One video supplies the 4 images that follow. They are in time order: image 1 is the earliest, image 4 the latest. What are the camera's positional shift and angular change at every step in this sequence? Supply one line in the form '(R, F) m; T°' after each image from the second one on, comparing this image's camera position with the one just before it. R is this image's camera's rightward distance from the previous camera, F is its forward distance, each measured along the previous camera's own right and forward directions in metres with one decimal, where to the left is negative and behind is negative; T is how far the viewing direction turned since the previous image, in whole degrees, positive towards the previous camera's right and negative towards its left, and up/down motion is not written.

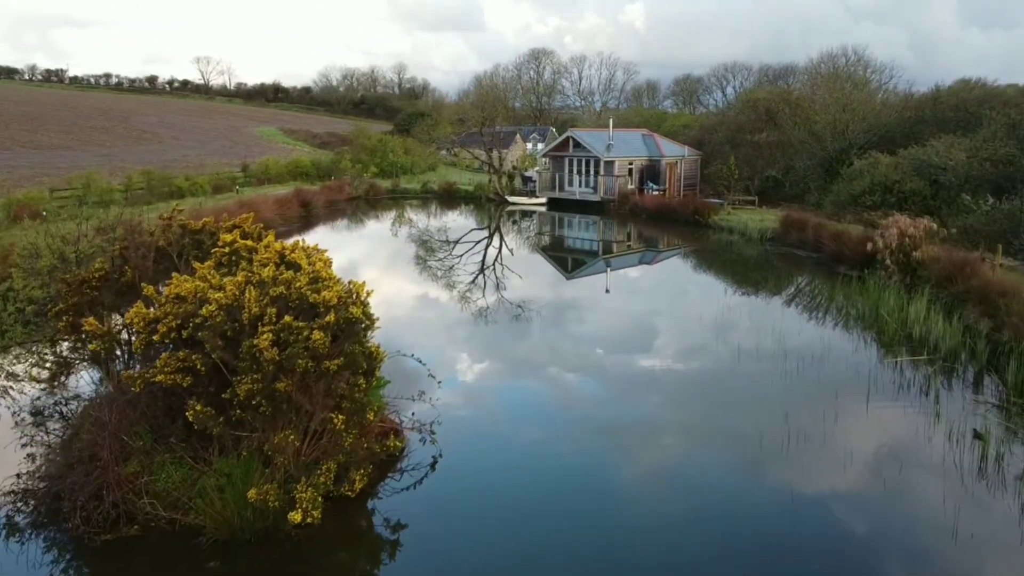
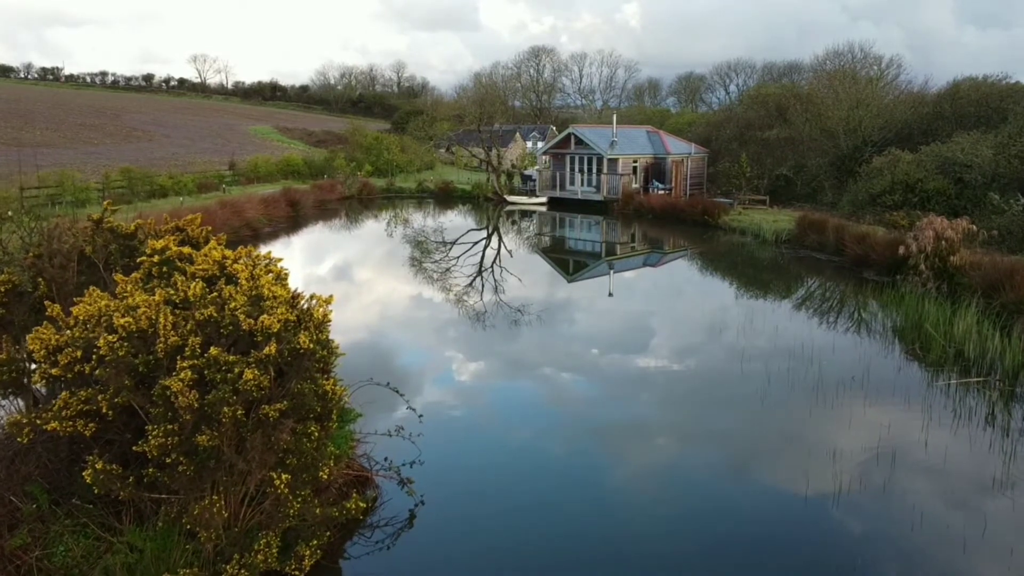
(0.0, +1.2) m; 0°
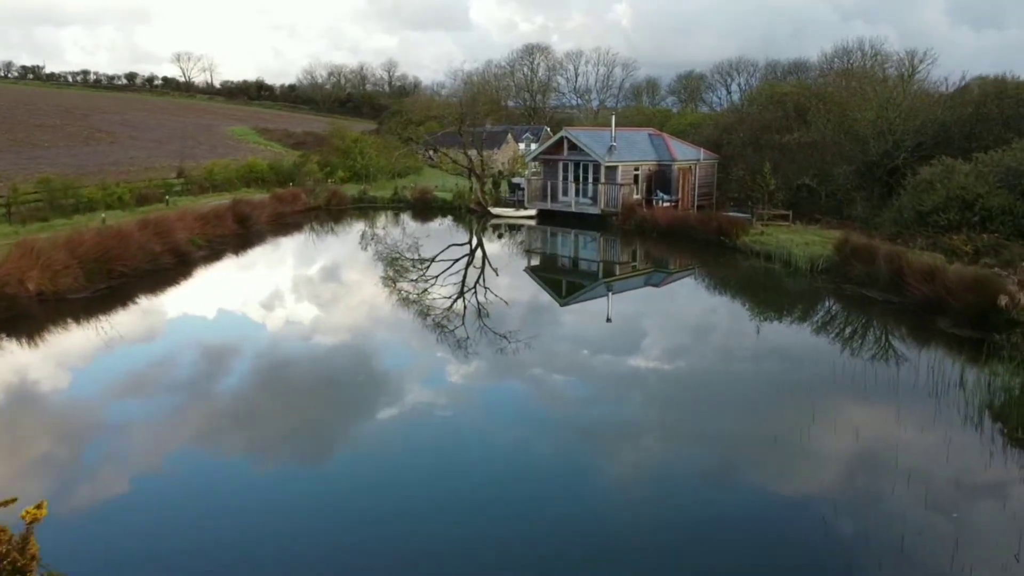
(+0.4, +3.1) m; 0°
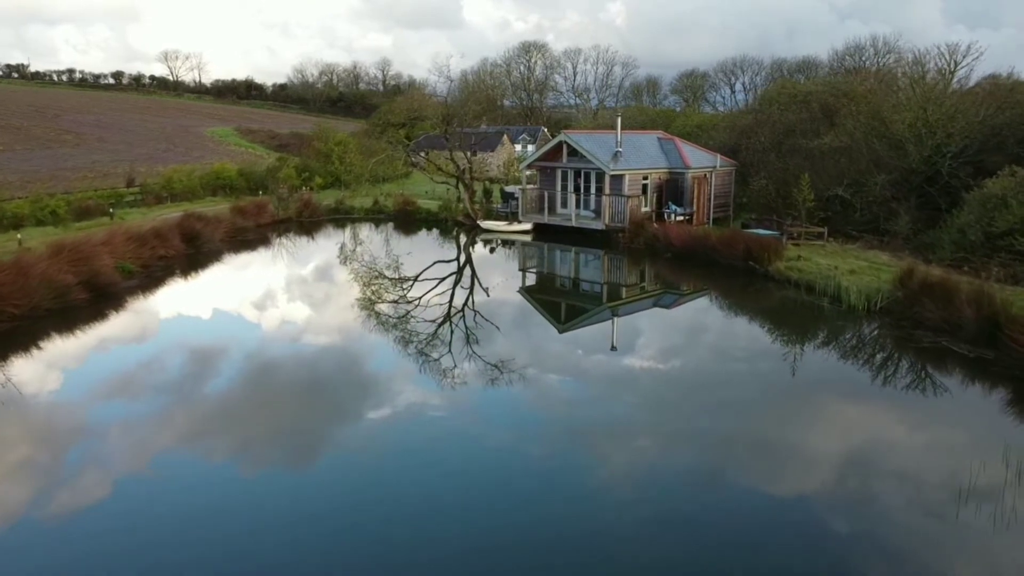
(+0.2, +2.7) m; 0°
